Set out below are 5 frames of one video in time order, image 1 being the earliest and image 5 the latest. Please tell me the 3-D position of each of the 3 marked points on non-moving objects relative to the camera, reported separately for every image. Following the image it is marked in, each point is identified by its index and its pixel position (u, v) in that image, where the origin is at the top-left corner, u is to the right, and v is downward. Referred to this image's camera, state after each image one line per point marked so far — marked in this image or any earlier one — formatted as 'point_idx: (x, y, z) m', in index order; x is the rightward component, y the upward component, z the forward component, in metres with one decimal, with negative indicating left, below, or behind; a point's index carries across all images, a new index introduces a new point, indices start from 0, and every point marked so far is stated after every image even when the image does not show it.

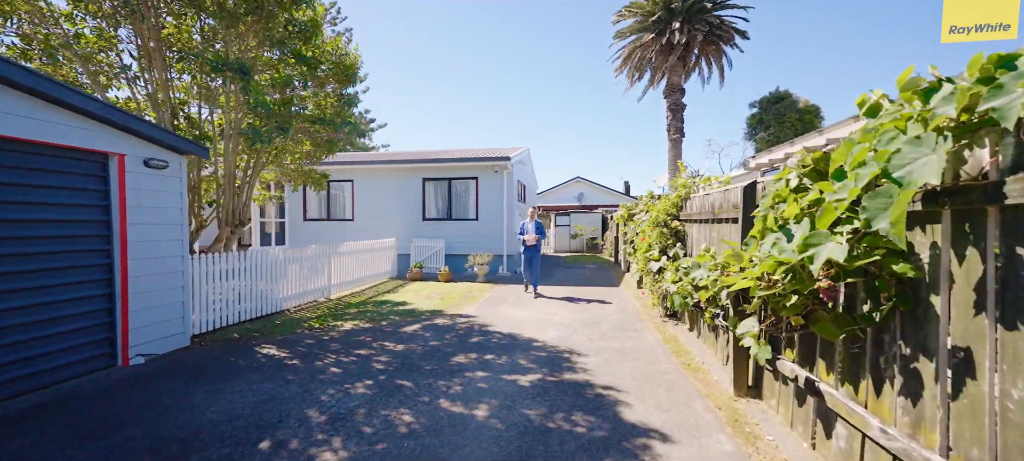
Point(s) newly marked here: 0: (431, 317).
0: (-1.4, -1.5, +6.7) m
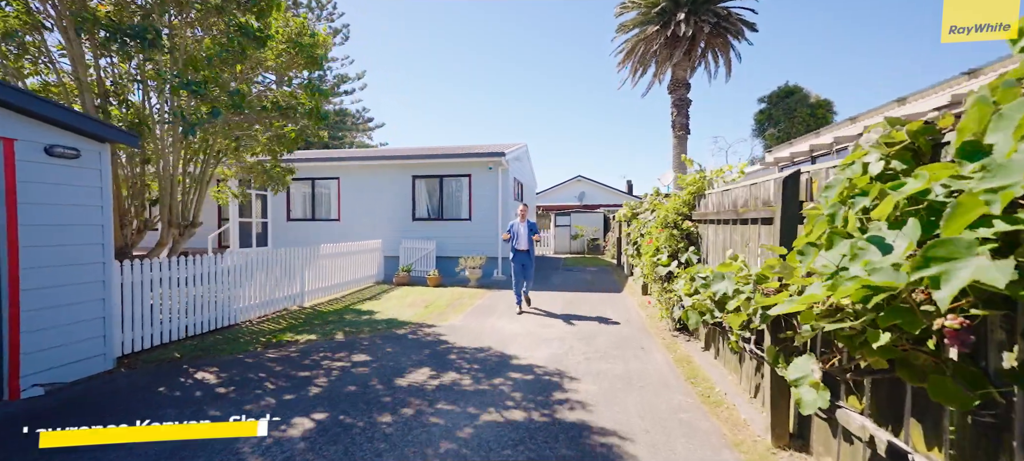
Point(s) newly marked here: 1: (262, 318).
0: (-1.6, -1.5, +6.0) m
1: (-4.2, -1.5, +6.6) m
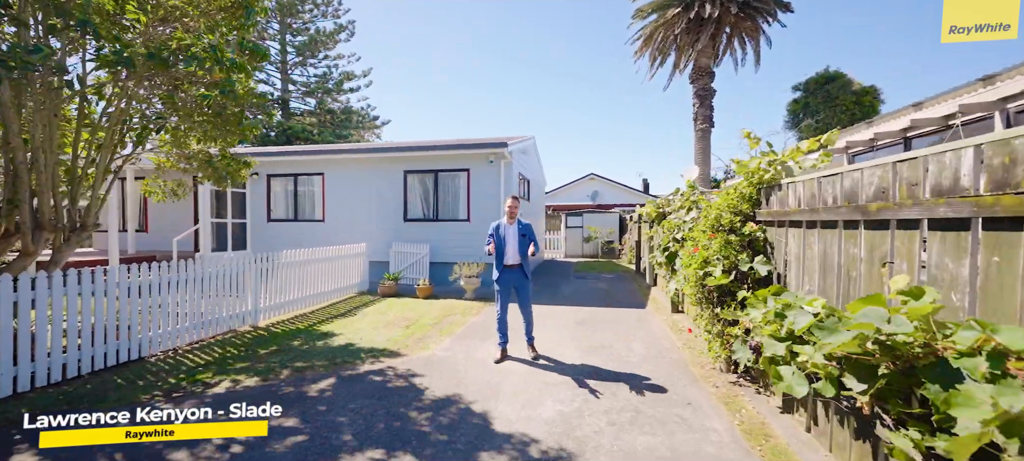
0: (-1.6, -1.6, +4.6) m
1: (-4.2, -1.5, +5.3) m
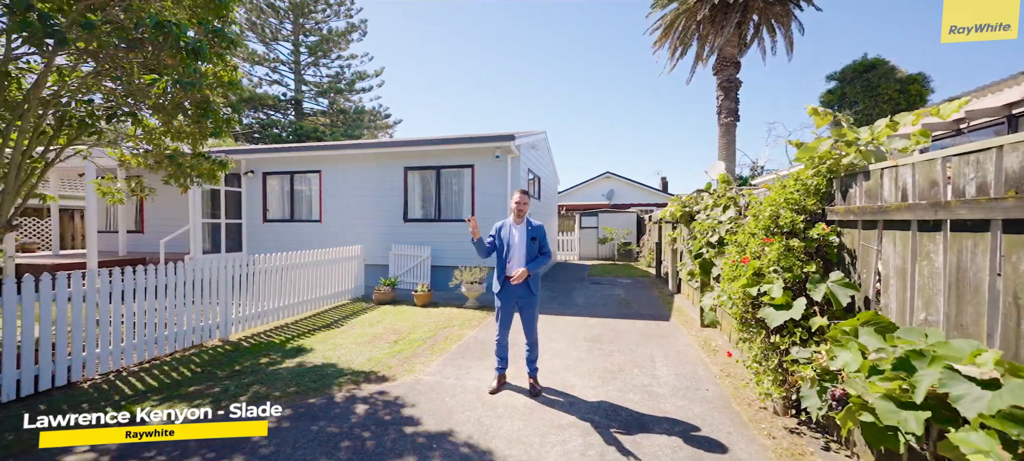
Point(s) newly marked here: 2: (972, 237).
0: (-1.6, -1.6, +3.9) m
1: (-4.2, -1.5, +4.6) m
2: (+2.0, 0.0, +1.8) m
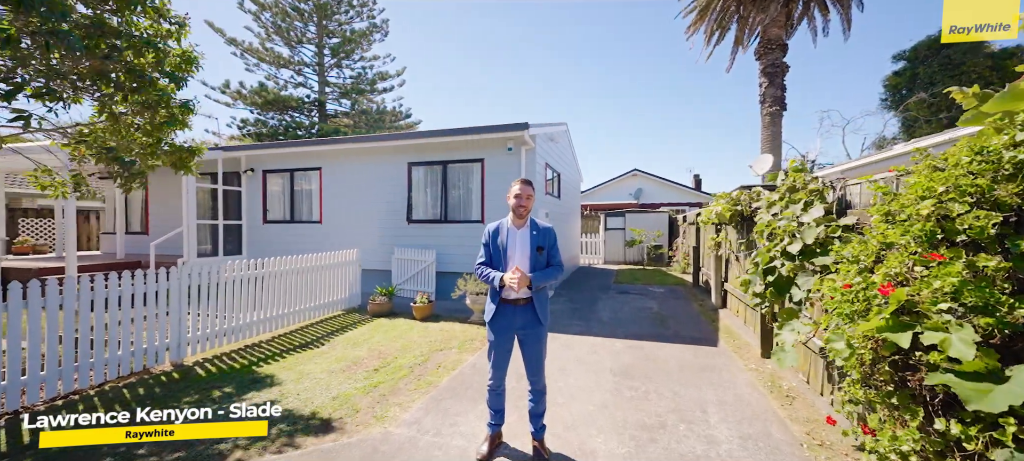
0: (-1.6, -1.6, +2.9) m
1: (-4.2, -1.6, +3.7) m
2: (+1.9, -0.1, +0.6) m
